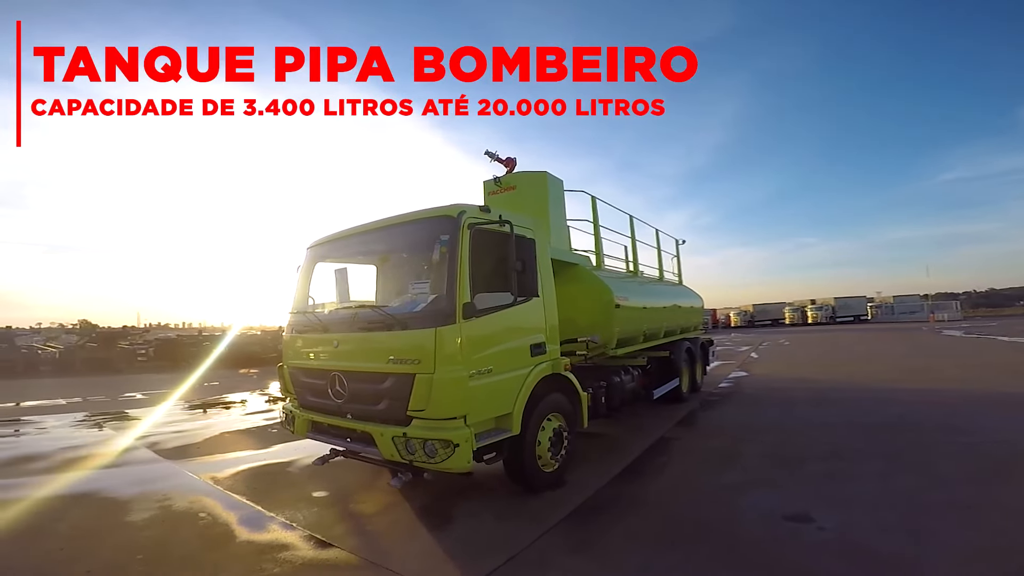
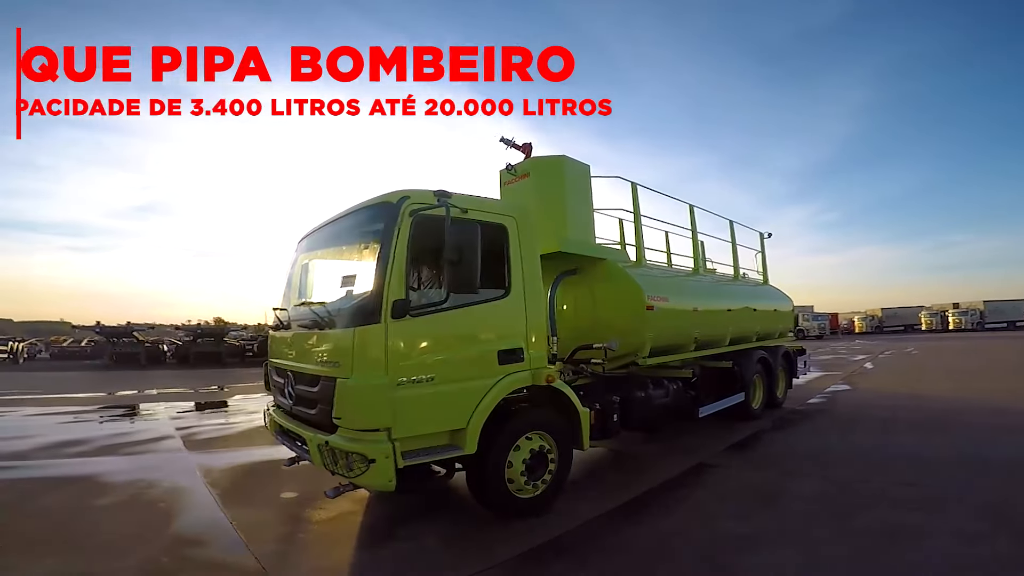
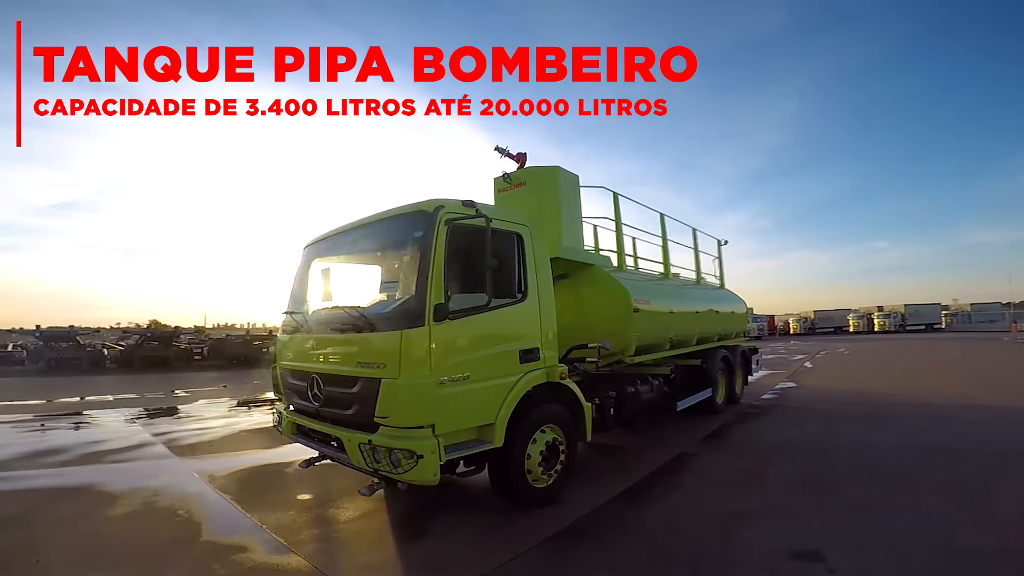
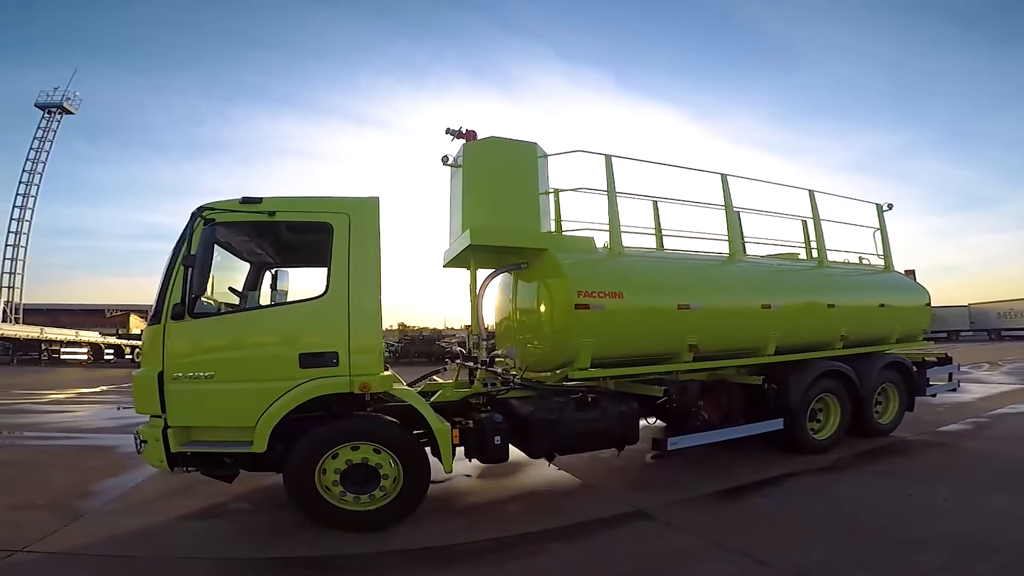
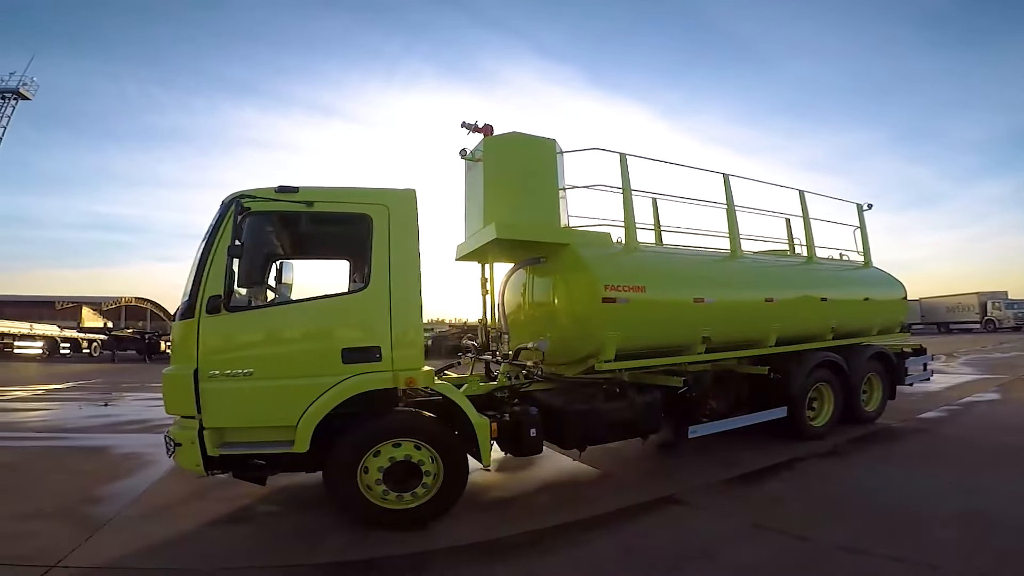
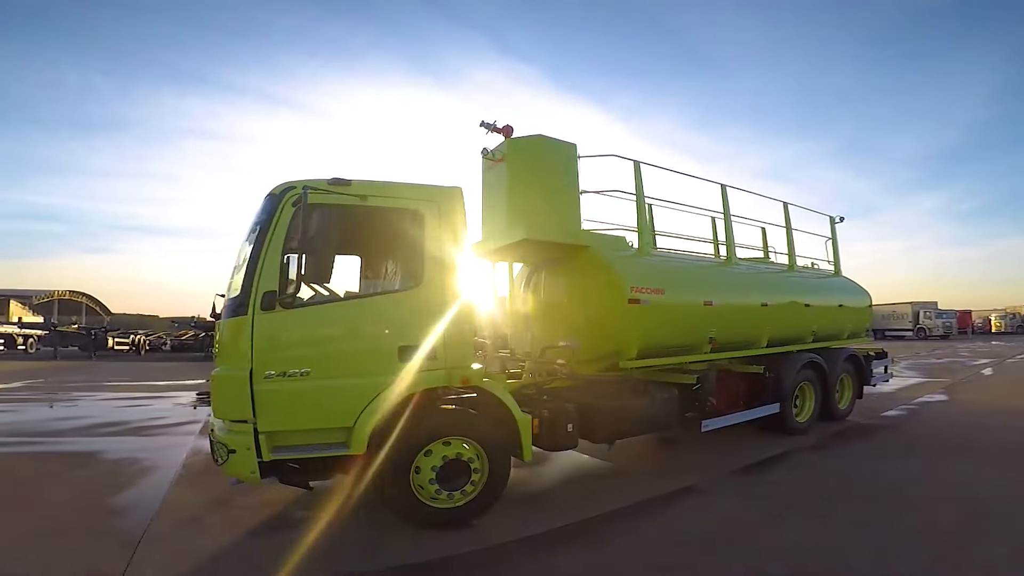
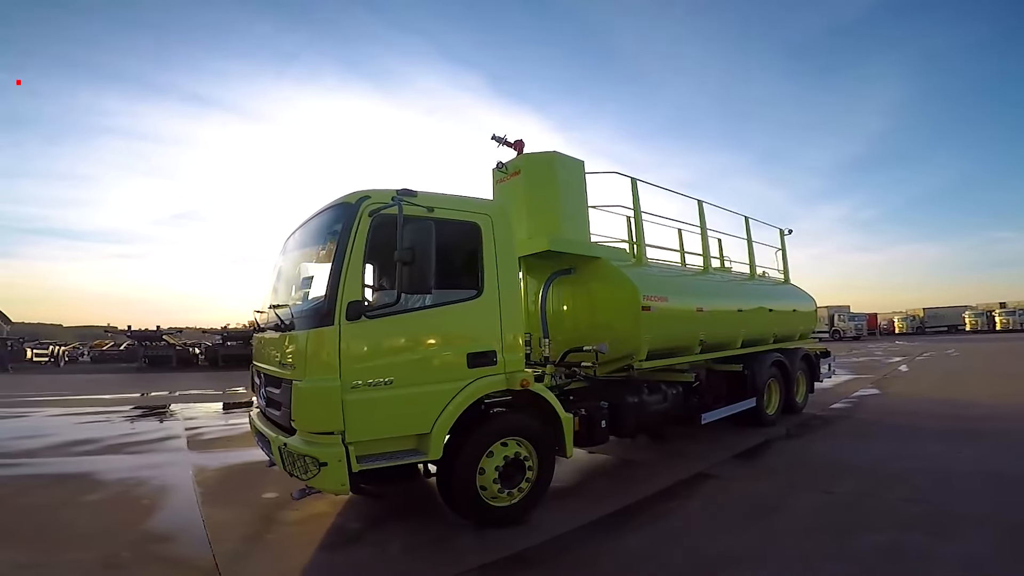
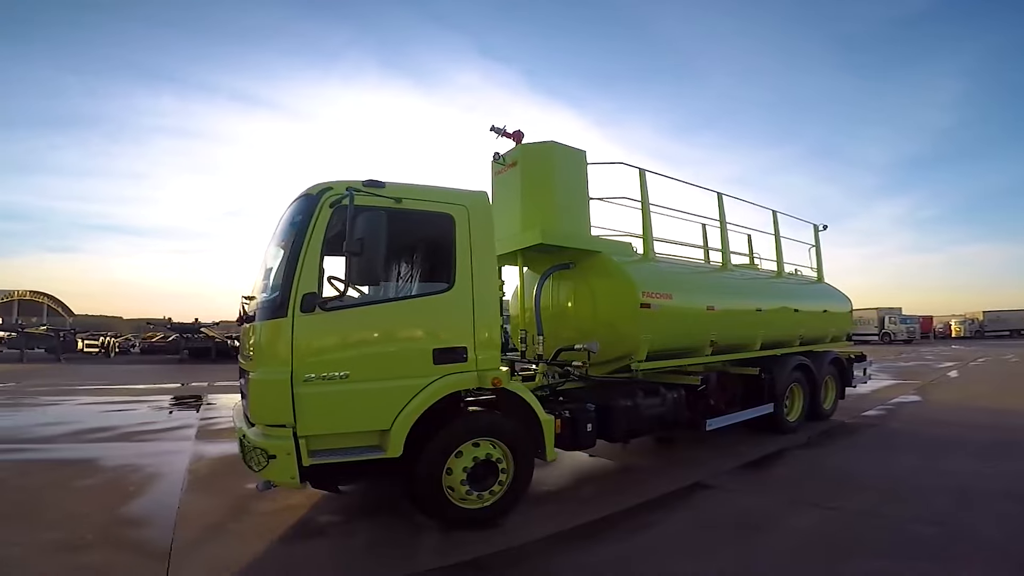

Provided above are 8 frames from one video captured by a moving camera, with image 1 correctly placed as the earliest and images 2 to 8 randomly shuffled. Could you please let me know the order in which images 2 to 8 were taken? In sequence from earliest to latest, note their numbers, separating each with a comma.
3, 2, 7, 8, 6, 5, 4
